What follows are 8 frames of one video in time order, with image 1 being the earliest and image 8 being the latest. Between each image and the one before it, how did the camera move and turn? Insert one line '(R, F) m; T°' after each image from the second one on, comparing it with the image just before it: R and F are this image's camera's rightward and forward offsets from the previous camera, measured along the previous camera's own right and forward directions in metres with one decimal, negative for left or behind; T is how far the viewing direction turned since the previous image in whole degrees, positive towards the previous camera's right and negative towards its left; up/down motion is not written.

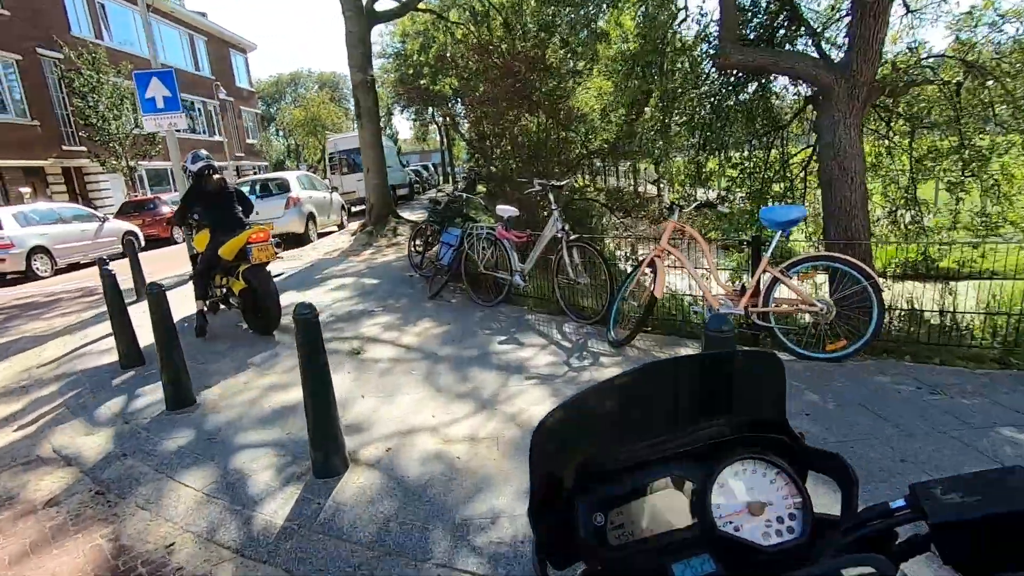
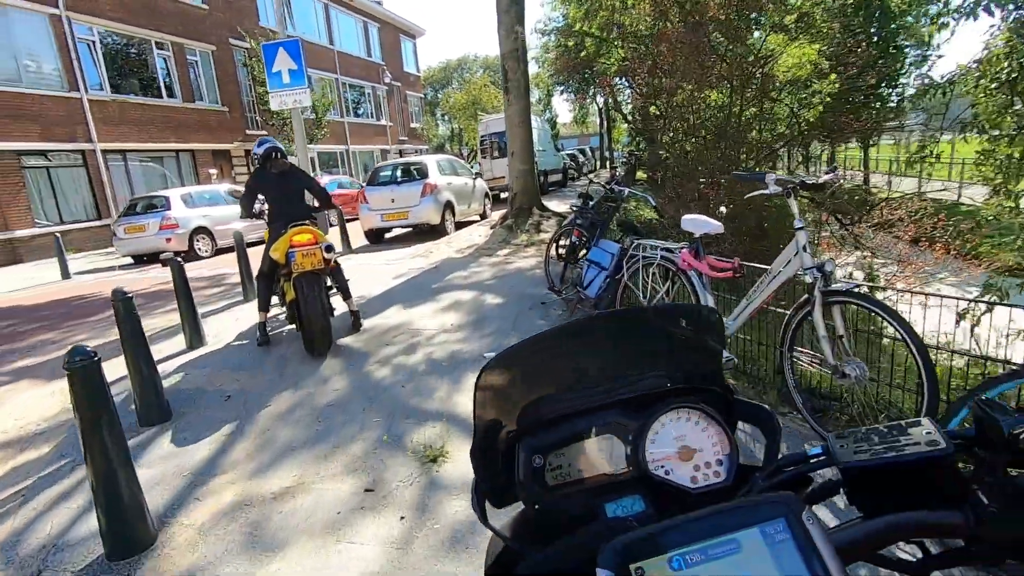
(-0.3, +2.3) m; -16°
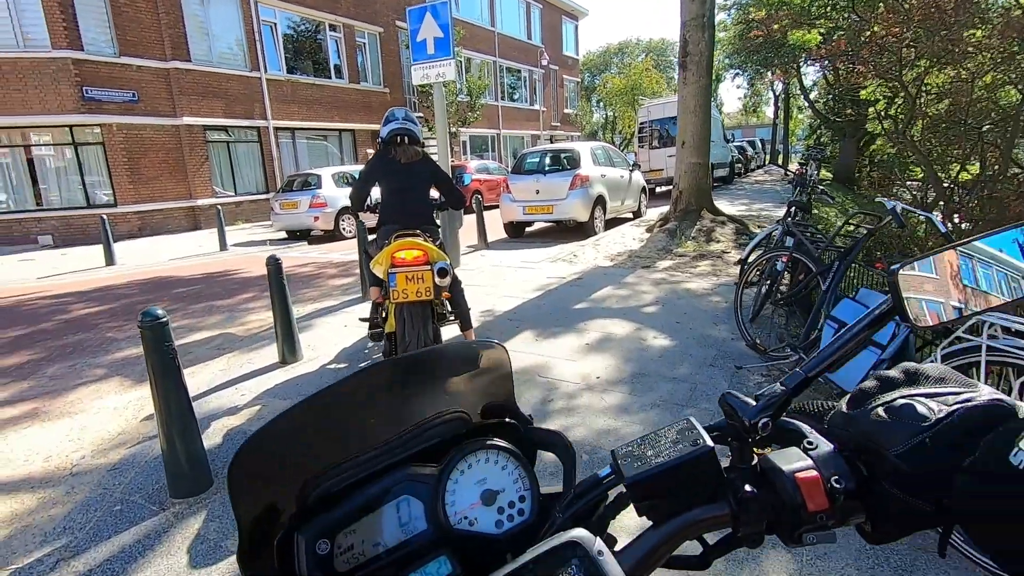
(-0.3, +1.6) m; -14°
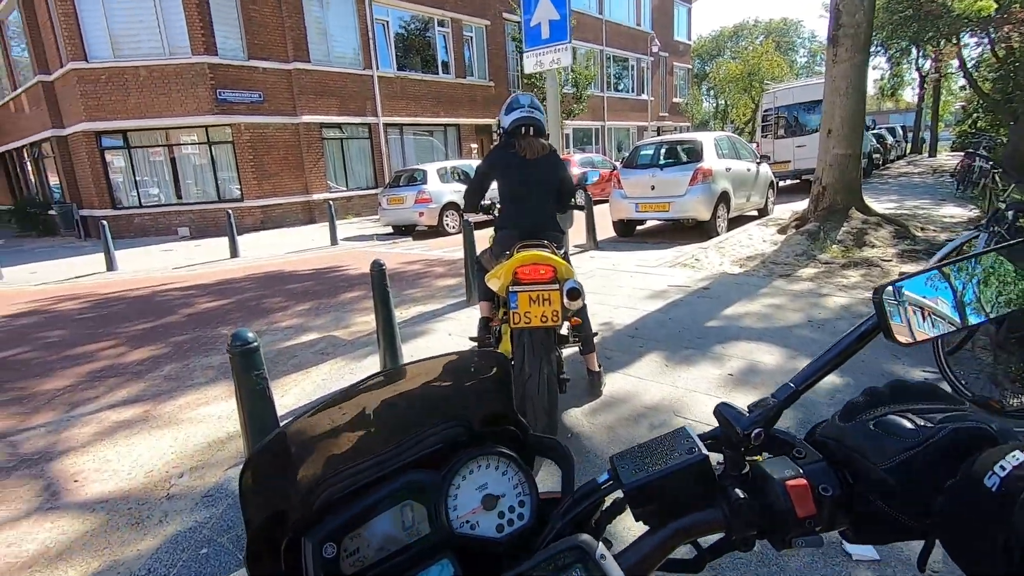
(-0.3, +0.6) m; -10°
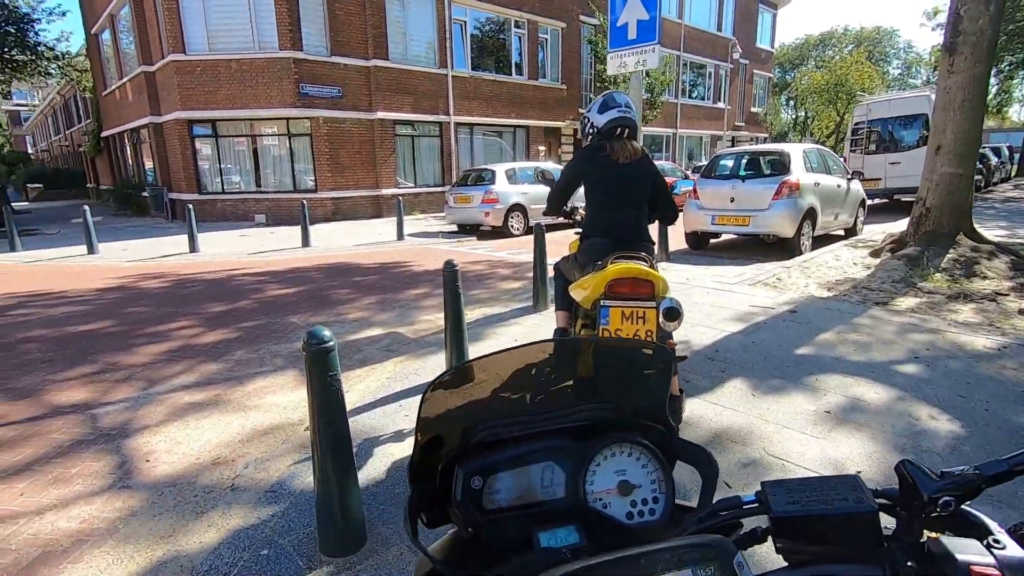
(-0.2, +0.2) m; -6°
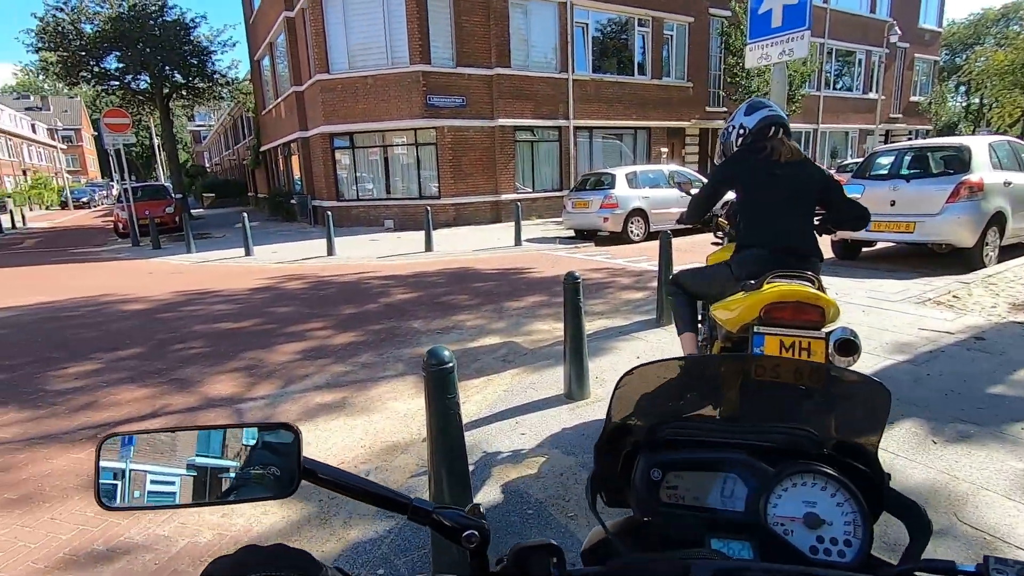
(-0.1, +0.2) m; -12°
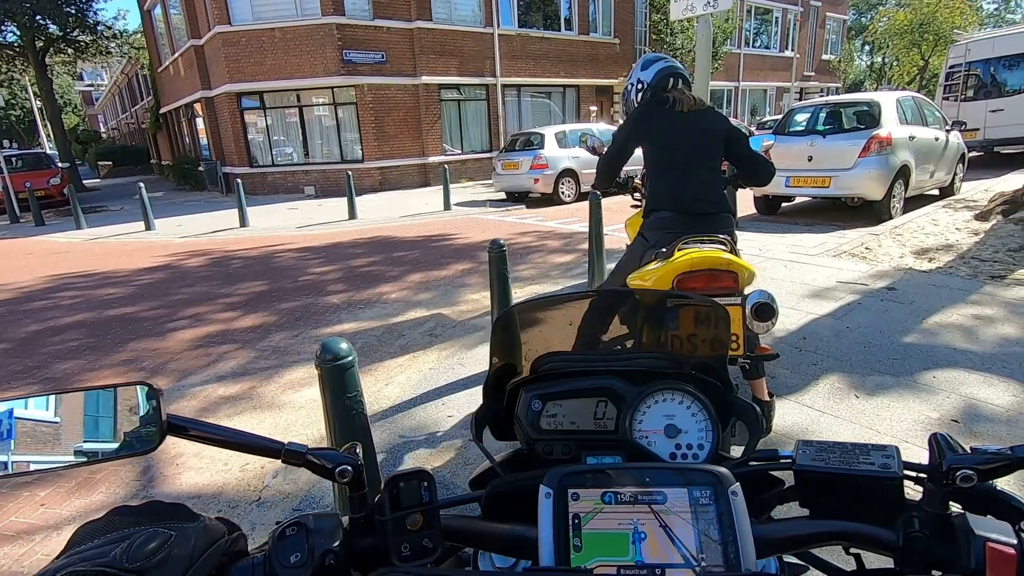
(+0.1, +0.3) m; +7°
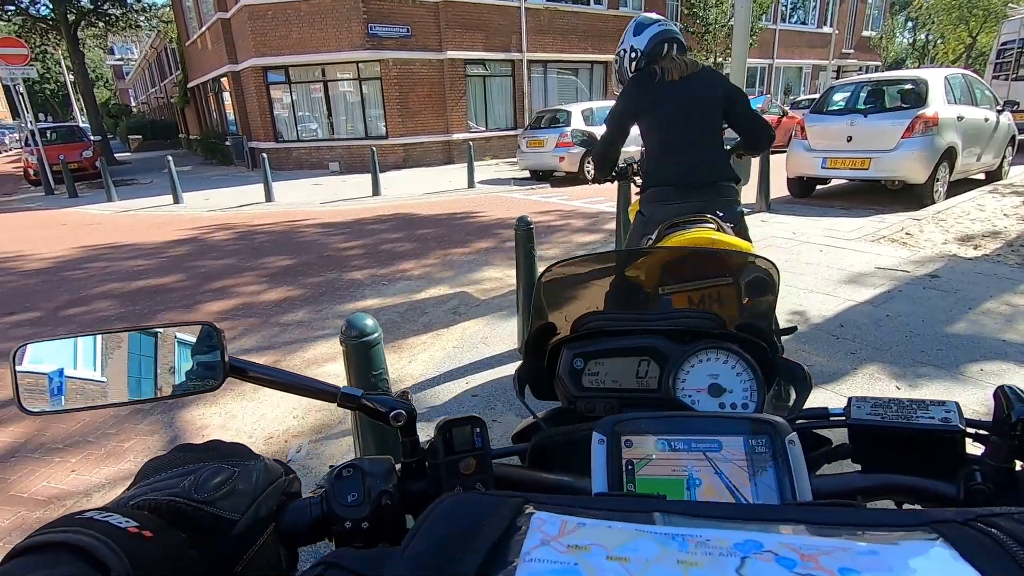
(0.0, +0.1) m; -2°
